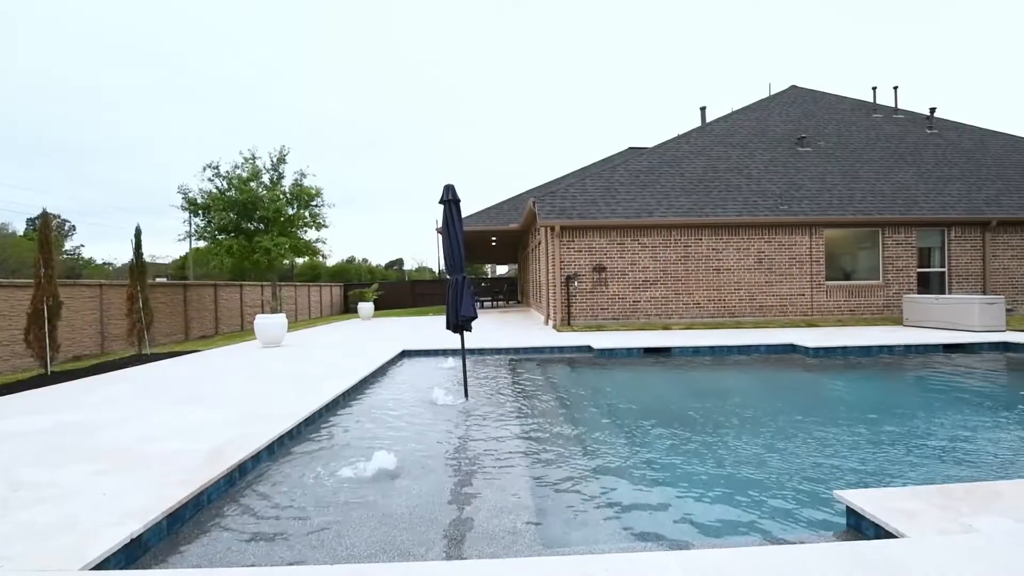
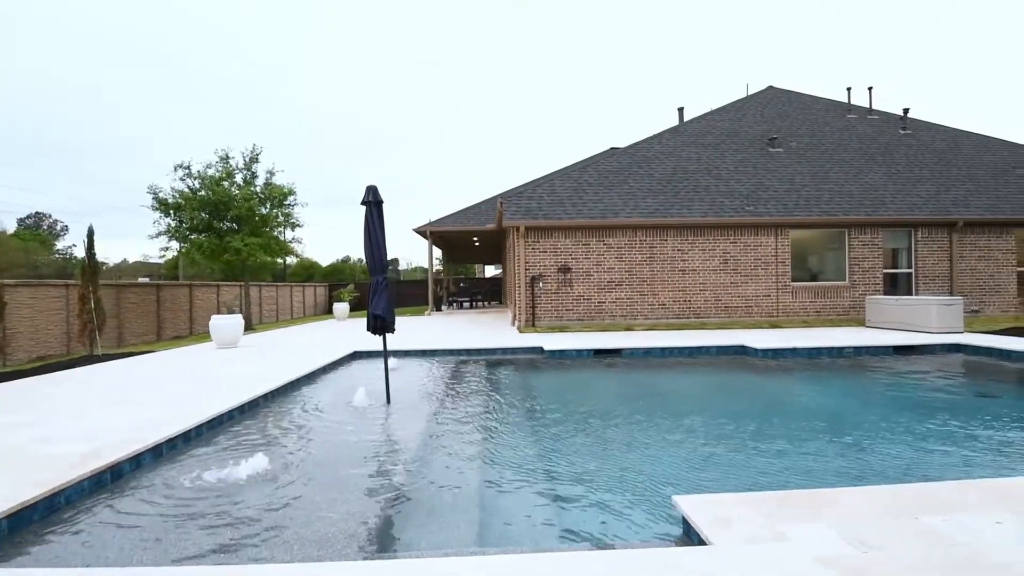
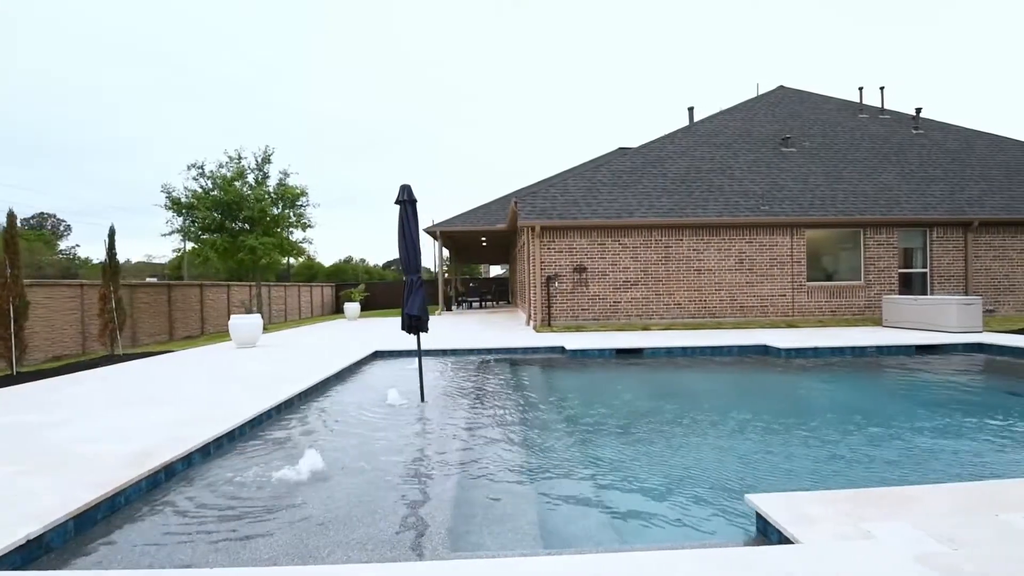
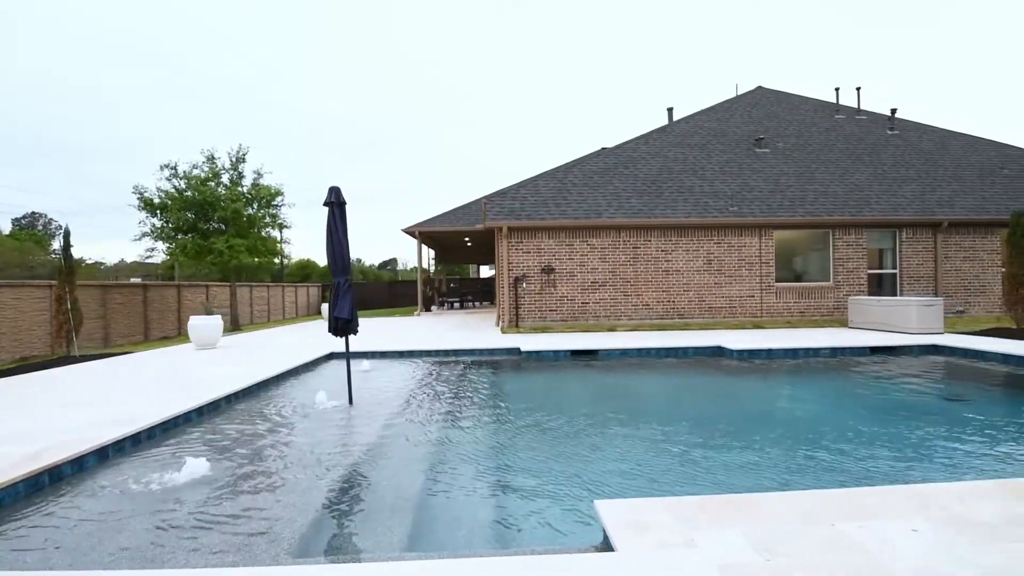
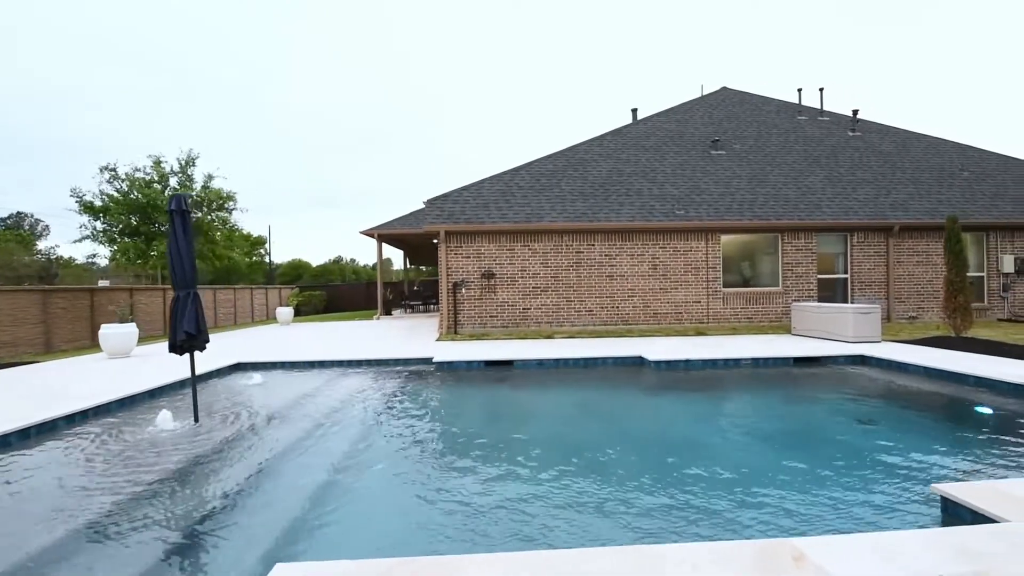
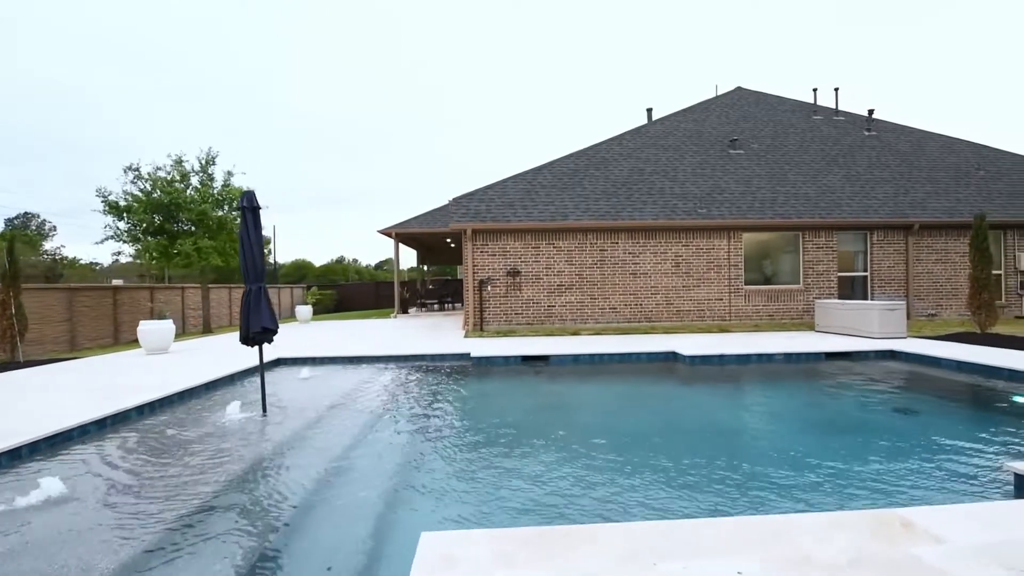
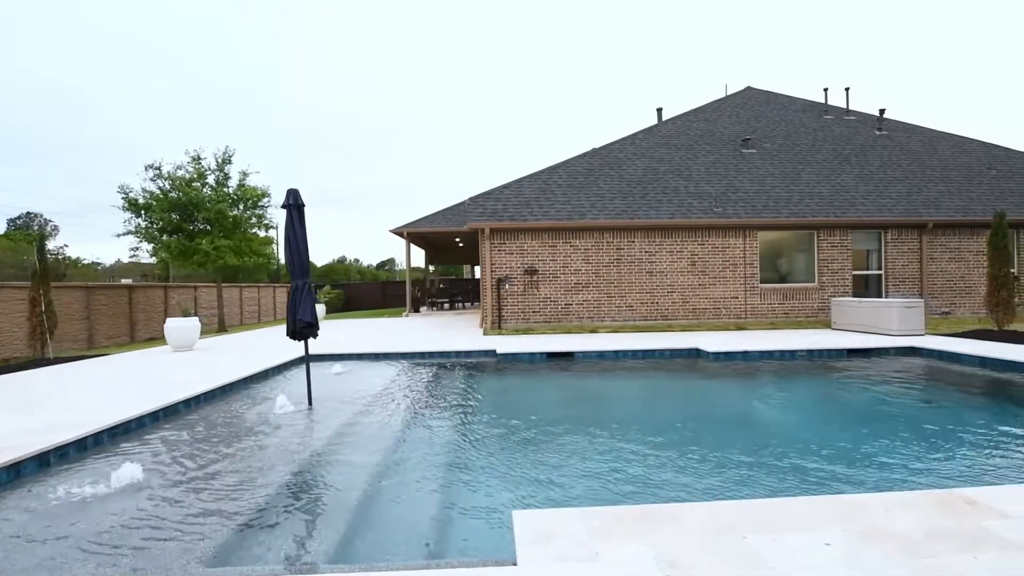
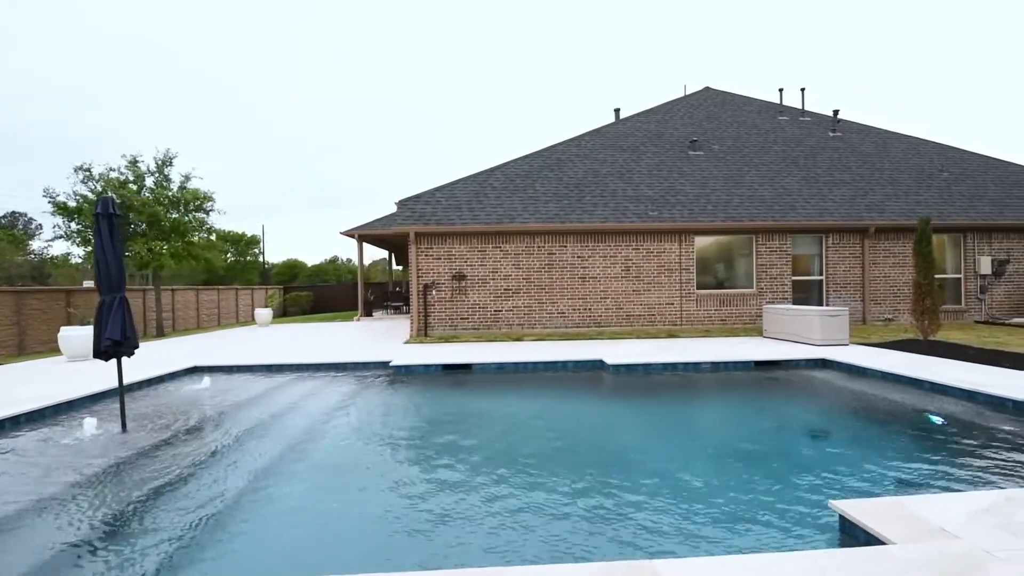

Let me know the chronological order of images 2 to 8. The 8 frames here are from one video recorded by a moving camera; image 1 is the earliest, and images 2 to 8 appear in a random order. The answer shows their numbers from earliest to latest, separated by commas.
3, 2, 4, 7, 6, 5, 8
